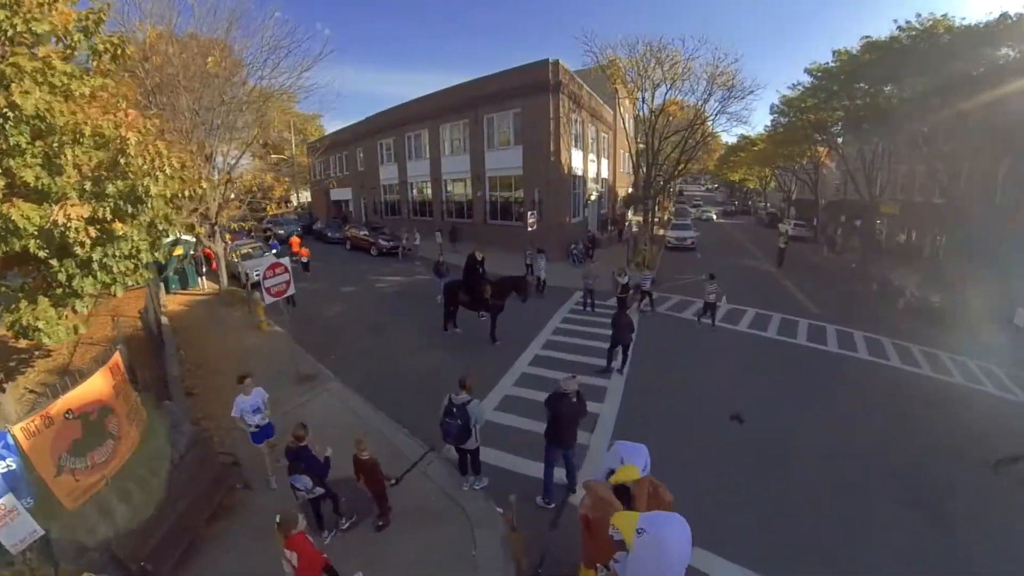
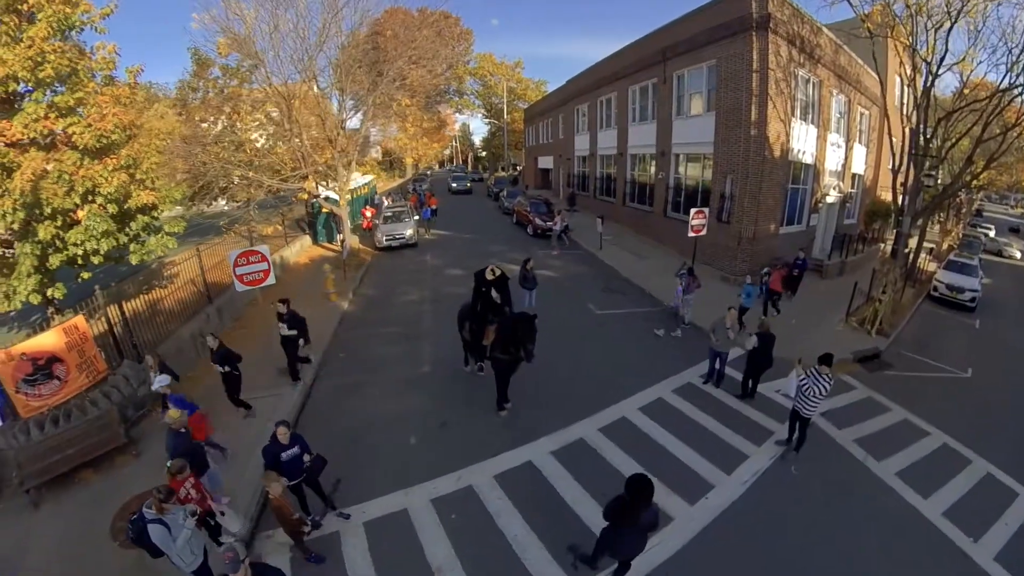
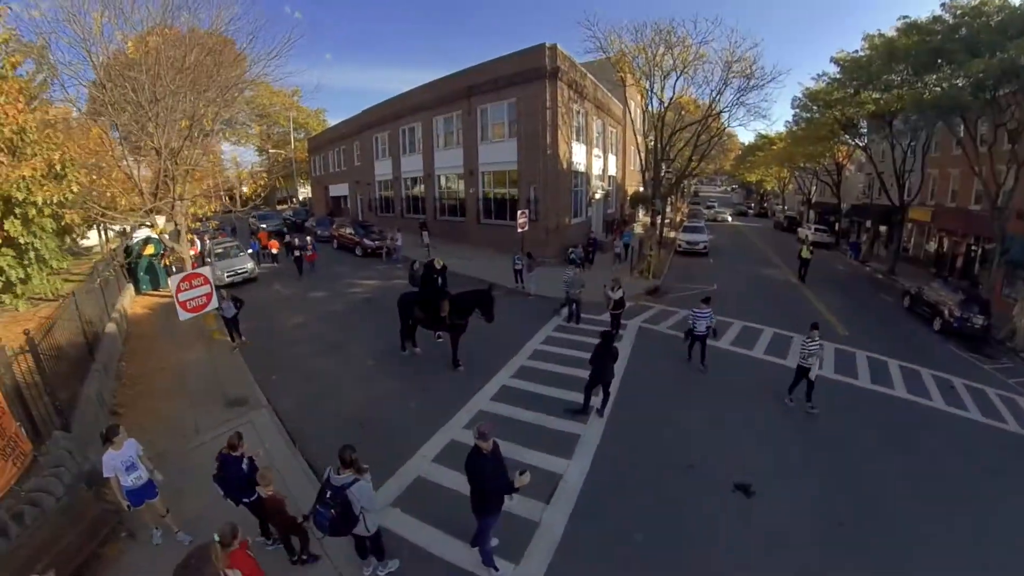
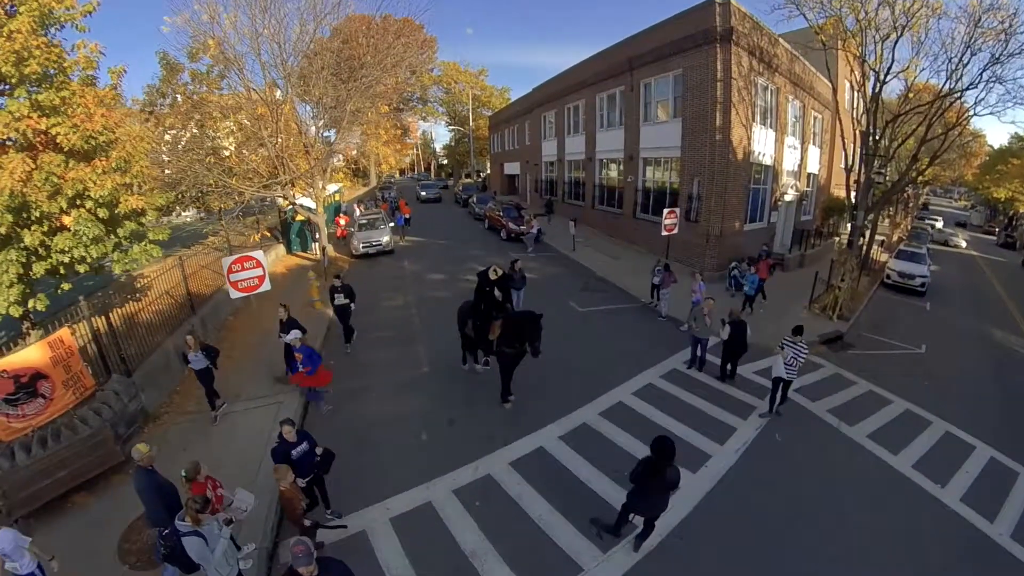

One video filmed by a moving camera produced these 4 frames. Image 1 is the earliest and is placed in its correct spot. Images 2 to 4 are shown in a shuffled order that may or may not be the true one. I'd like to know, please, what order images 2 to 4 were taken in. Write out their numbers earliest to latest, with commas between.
3, 4, 2
